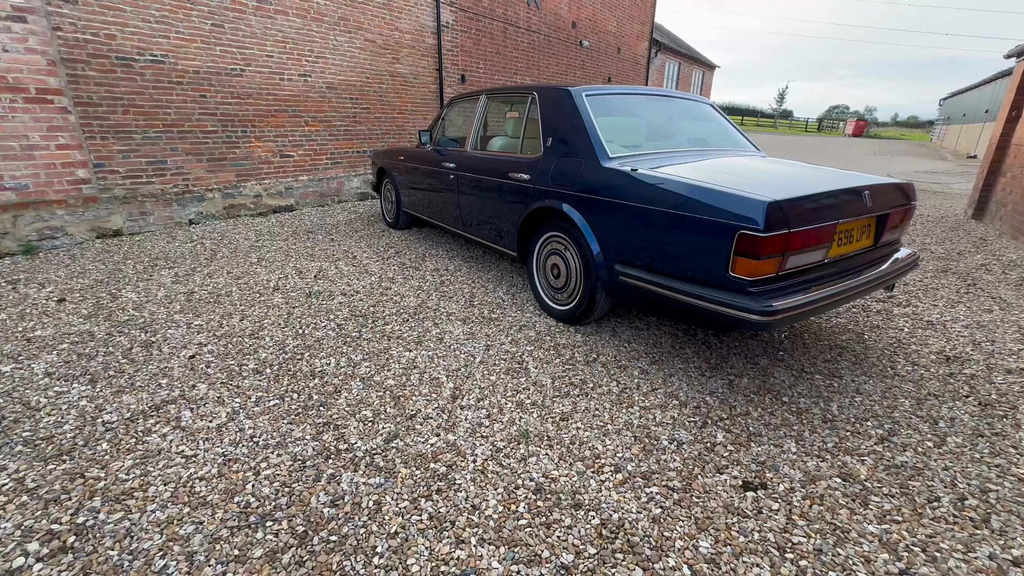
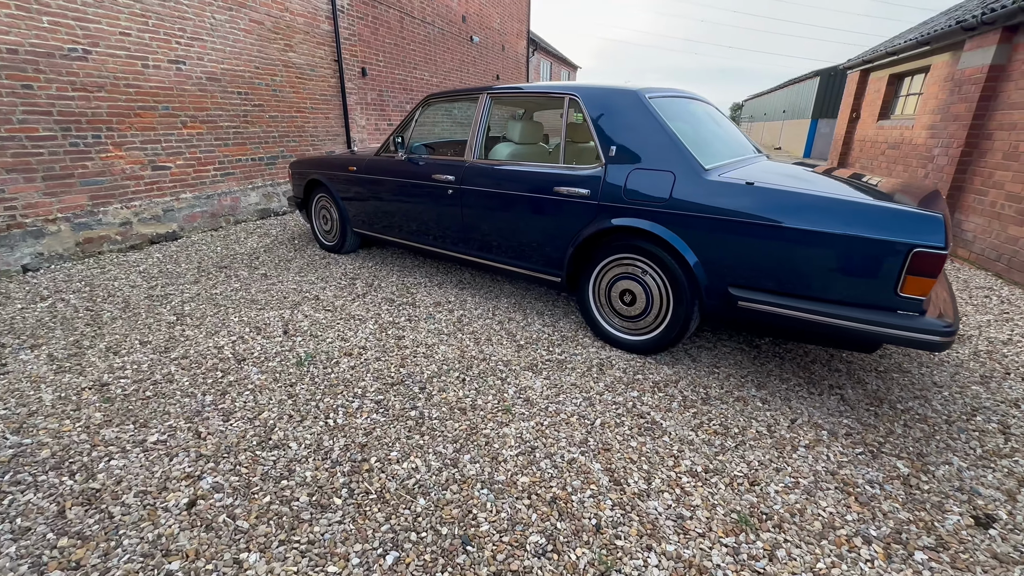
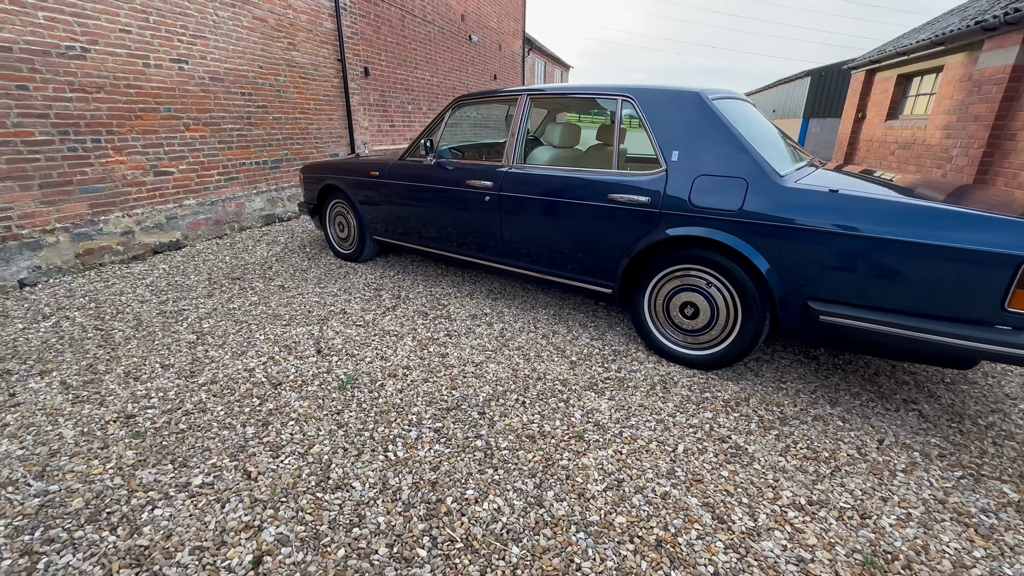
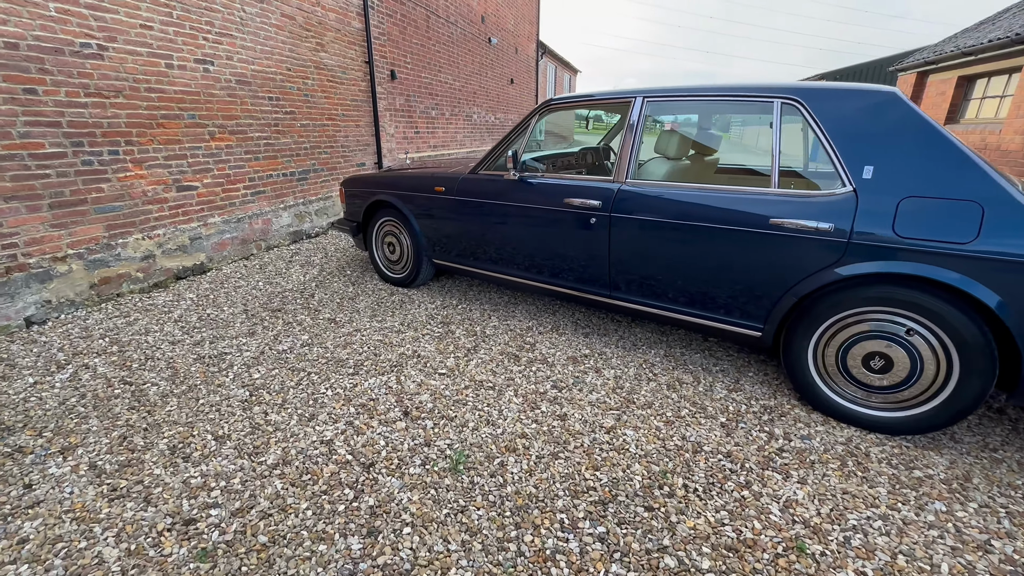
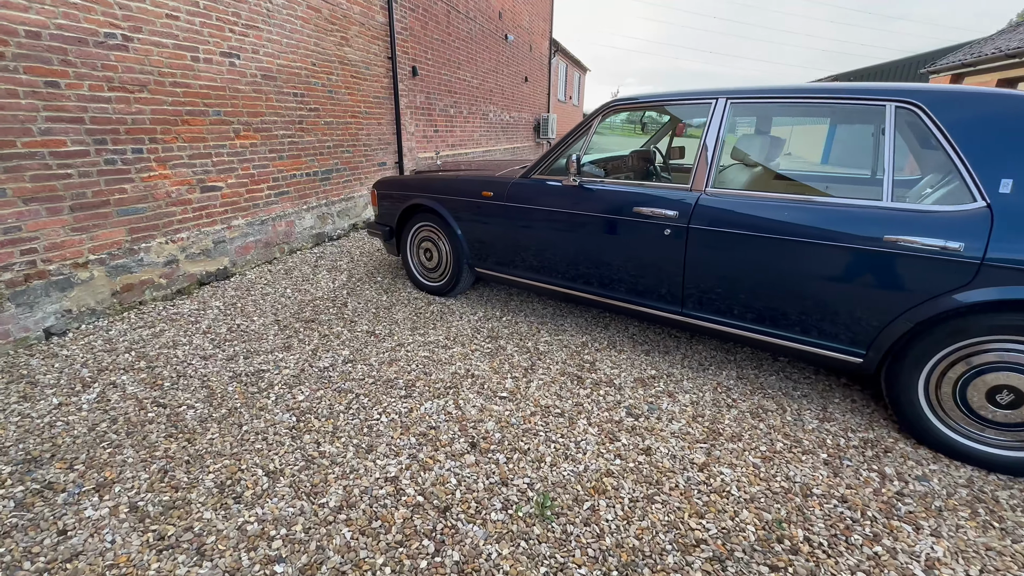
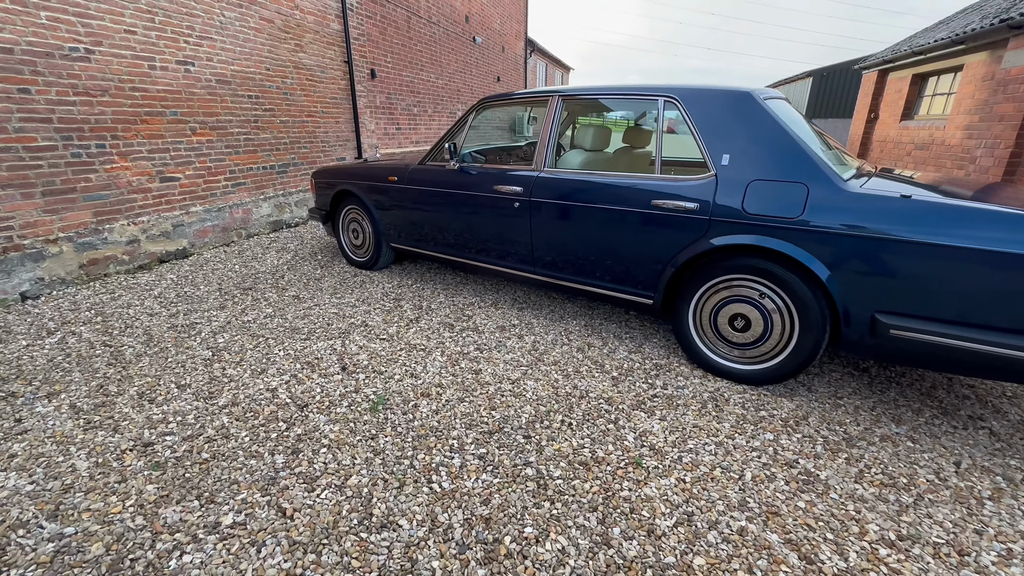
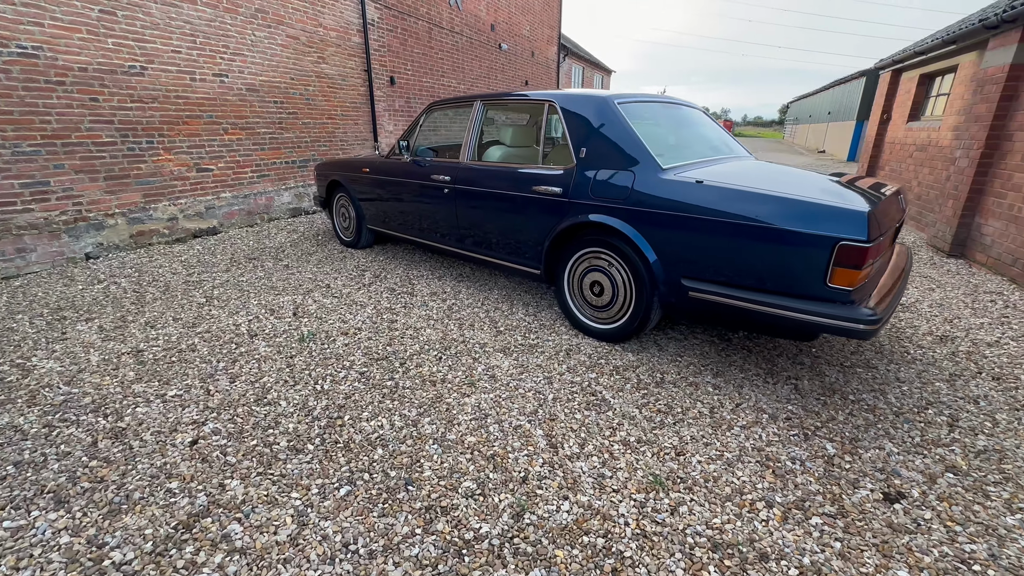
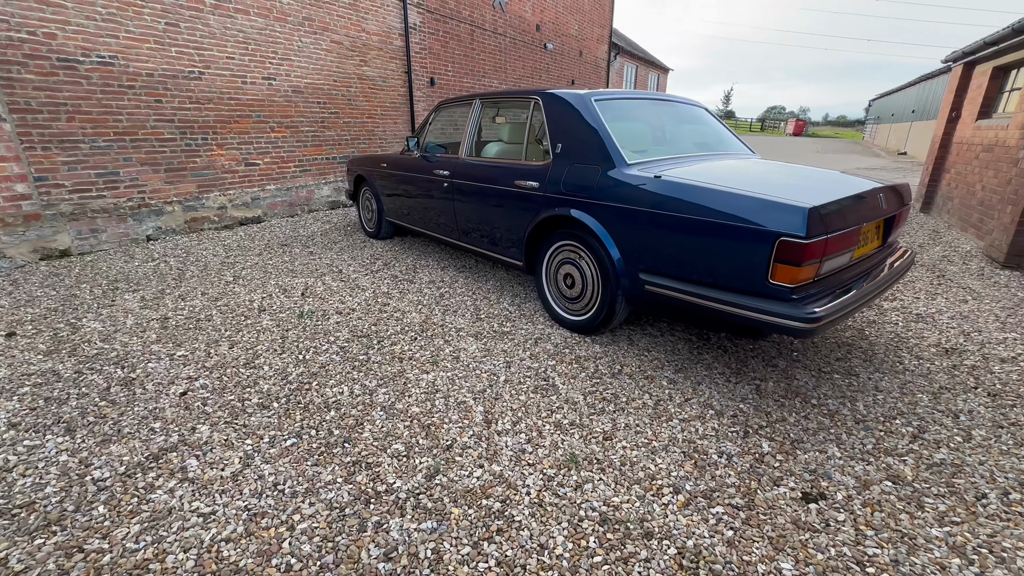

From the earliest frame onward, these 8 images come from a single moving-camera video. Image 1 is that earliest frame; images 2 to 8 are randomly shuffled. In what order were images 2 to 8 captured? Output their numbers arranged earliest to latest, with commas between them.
8, 7, 2, 3, 6, 4, 5
